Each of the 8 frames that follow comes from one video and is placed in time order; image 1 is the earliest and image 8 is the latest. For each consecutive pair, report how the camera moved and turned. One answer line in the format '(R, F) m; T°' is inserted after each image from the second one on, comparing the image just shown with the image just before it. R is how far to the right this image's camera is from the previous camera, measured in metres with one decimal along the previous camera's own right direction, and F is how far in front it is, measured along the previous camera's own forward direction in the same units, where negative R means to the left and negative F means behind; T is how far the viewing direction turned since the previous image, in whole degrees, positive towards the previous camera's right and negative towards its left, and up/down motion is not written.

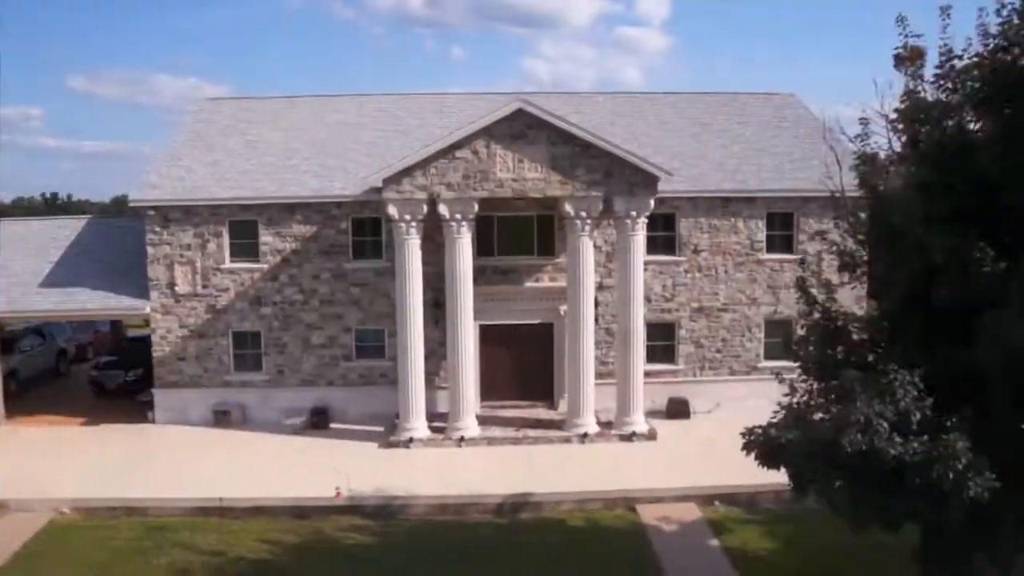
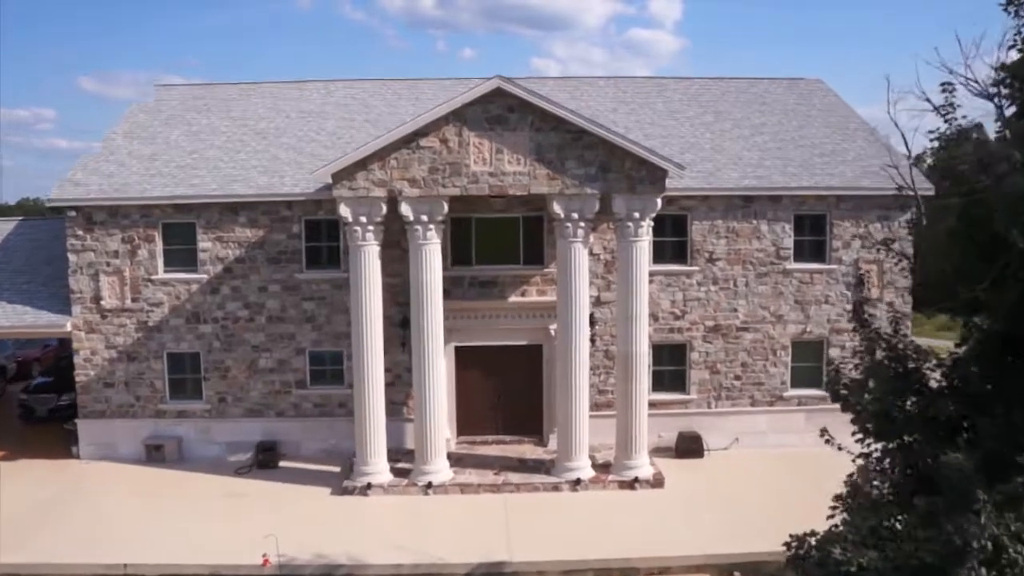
(+0.6, +3.7) m; -1°
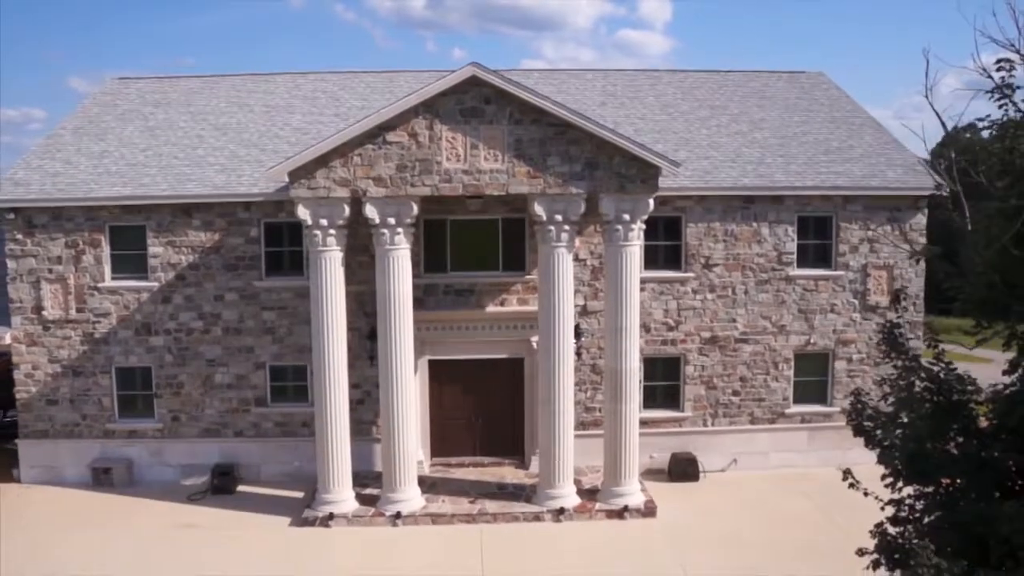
(+0.2, +1.7) m; +1°
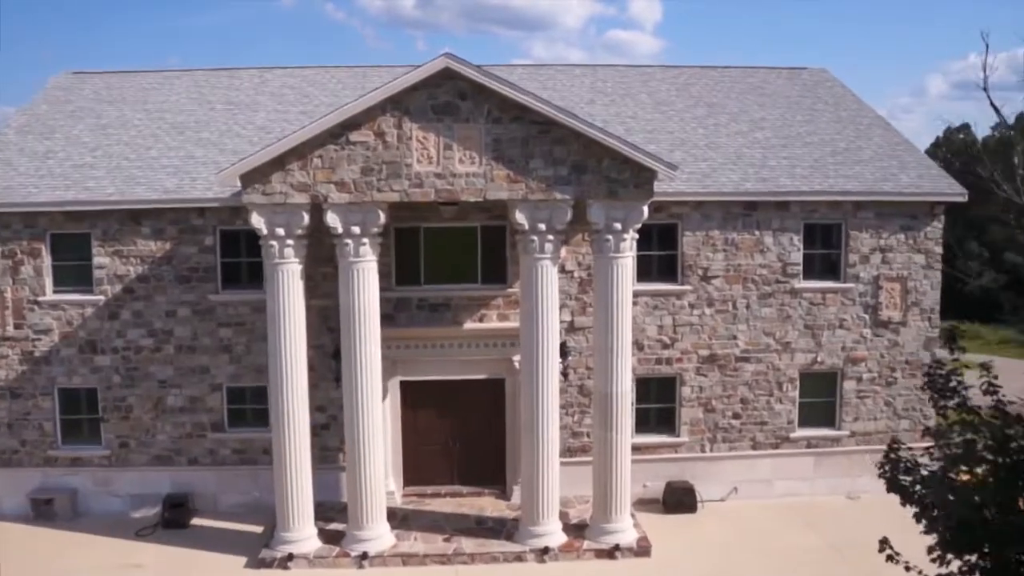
(+0.2, +1.6) m; +1°
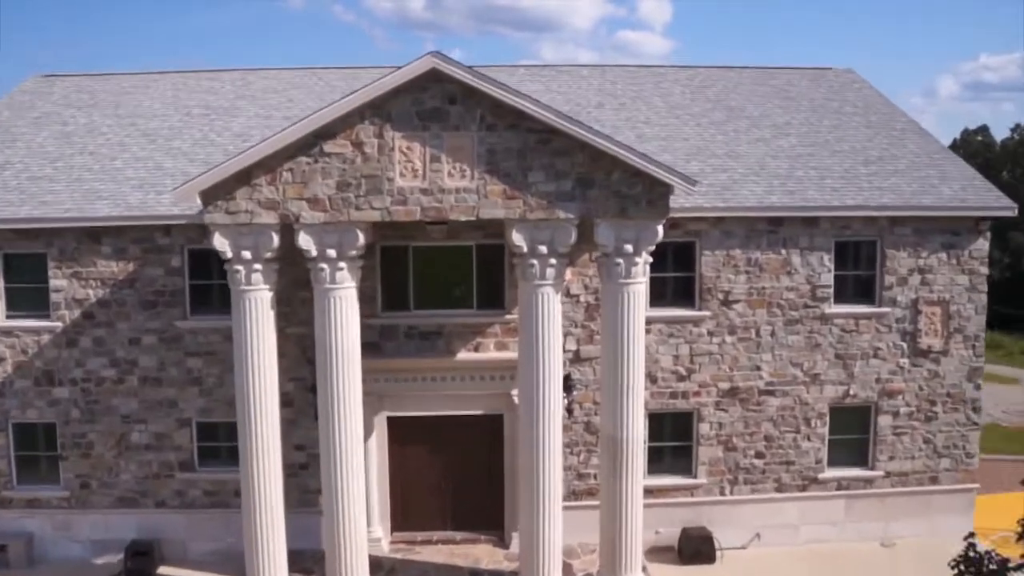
(+0.2, +1.7) m; -1°
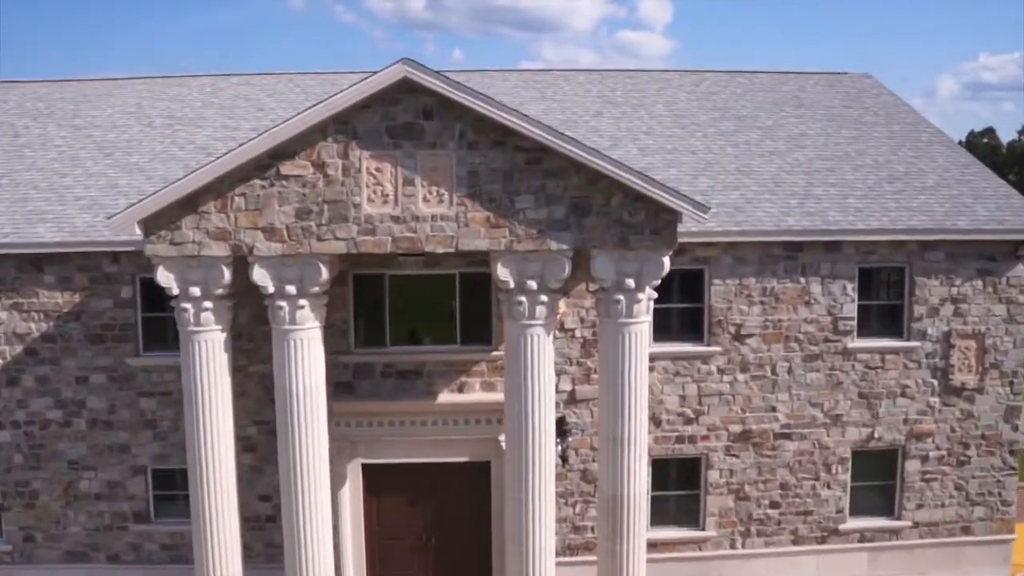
(+0.2, +1.6) m; 0°
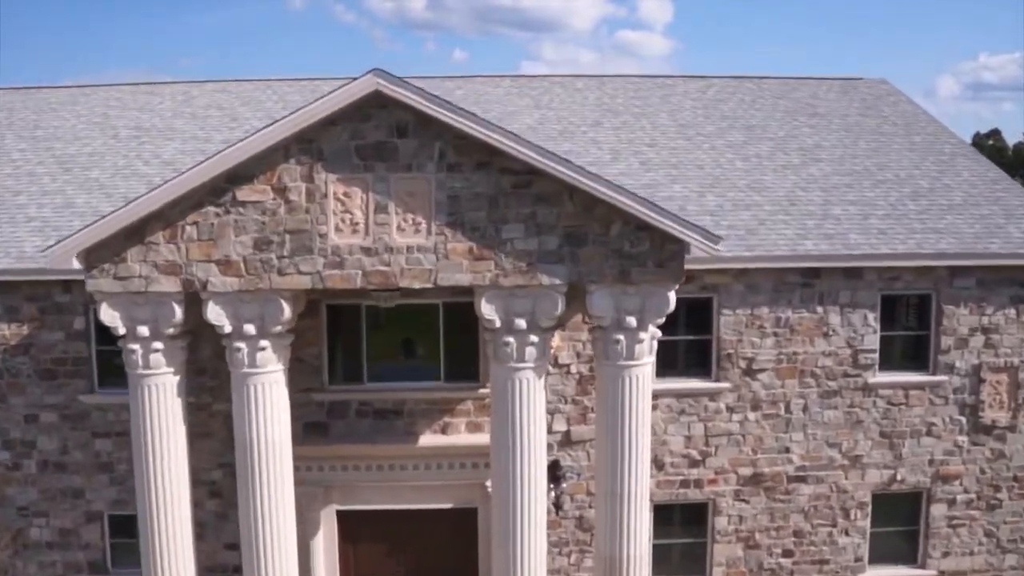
(+0.1, +1.2) m; 0°
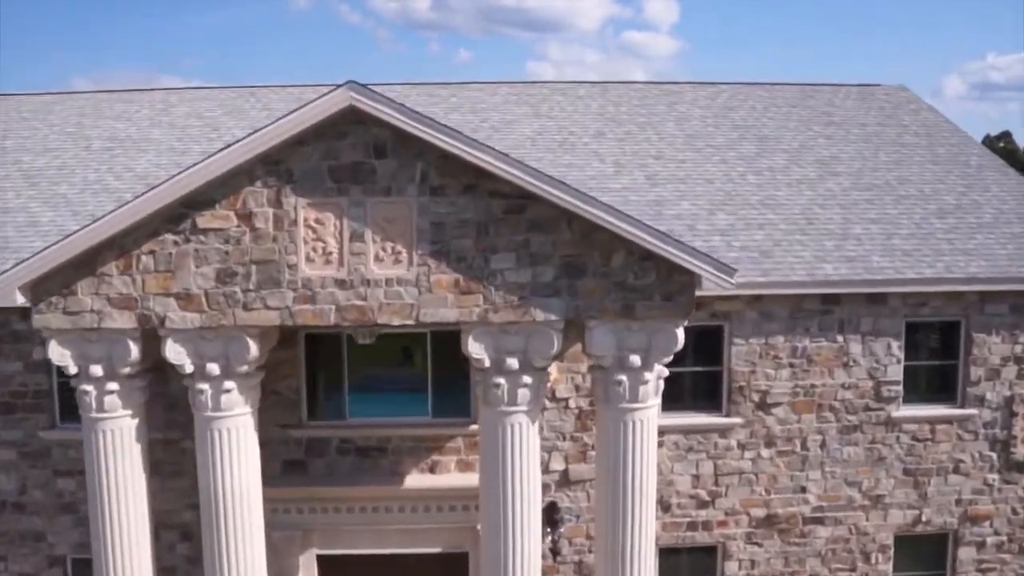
(+0.1, +1.0) m; 0°
